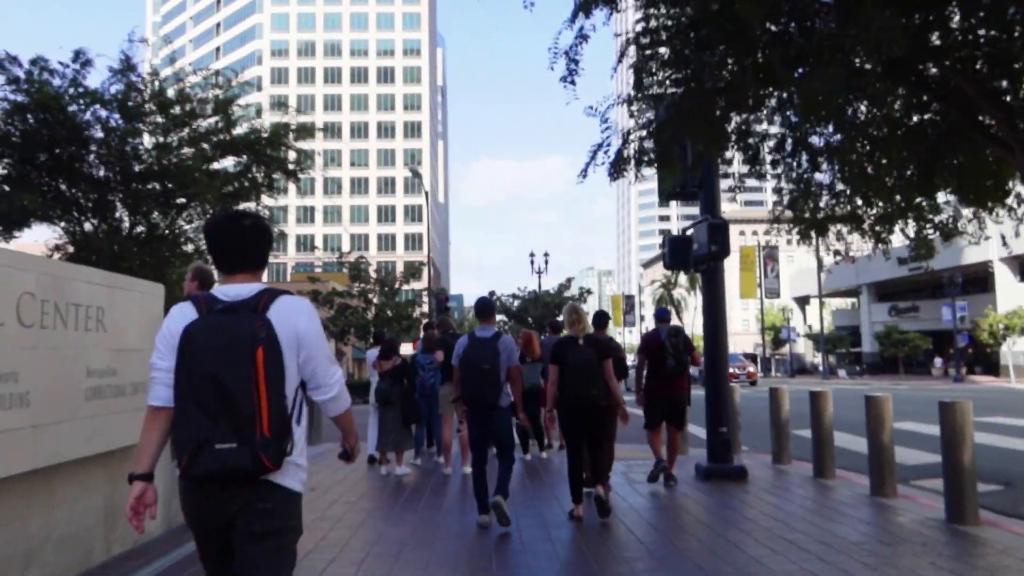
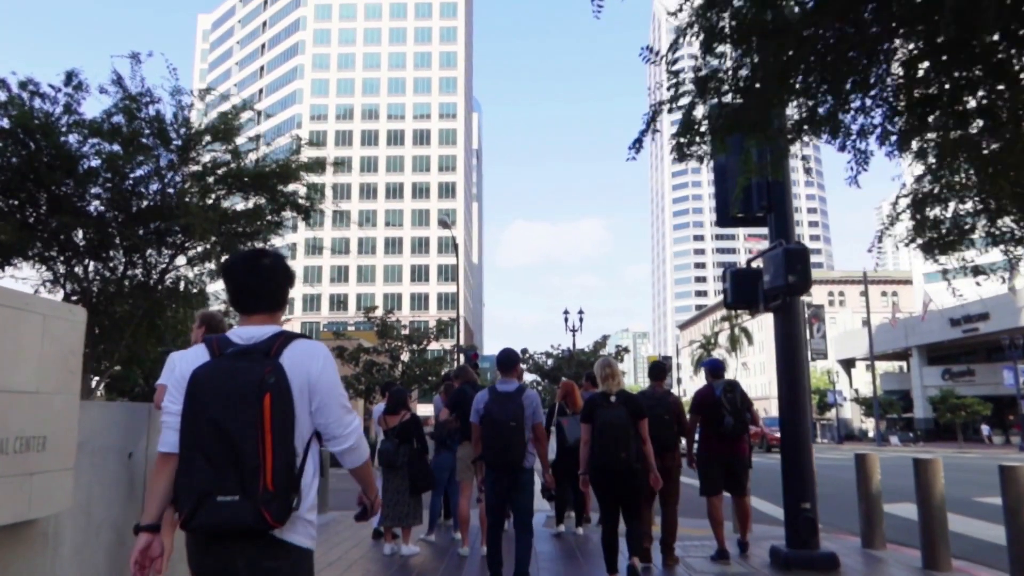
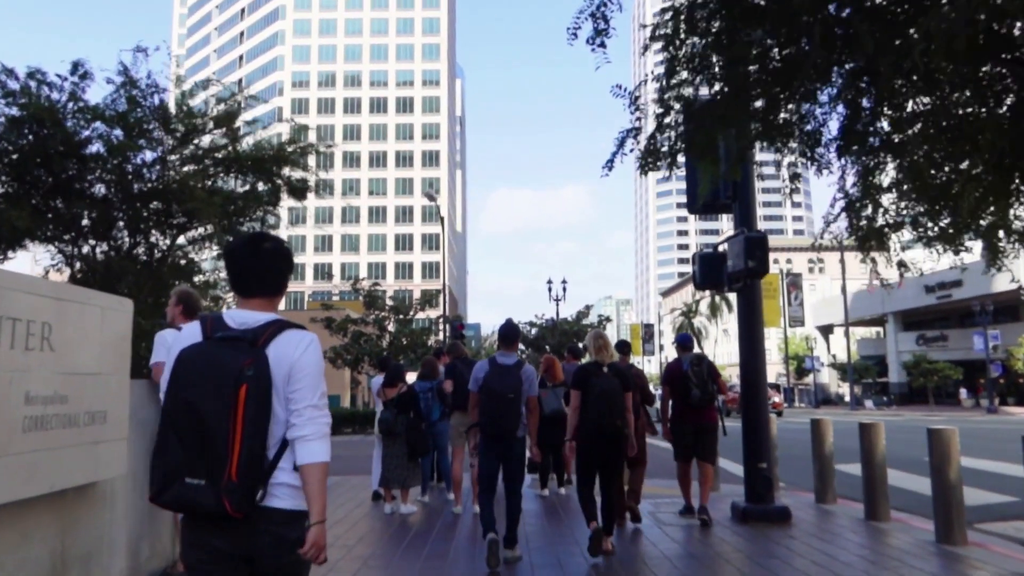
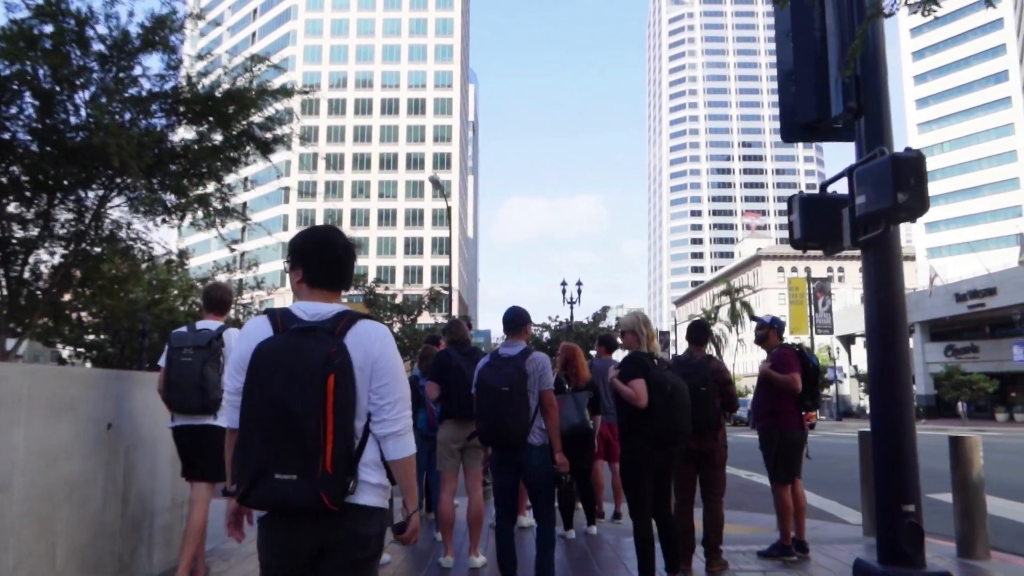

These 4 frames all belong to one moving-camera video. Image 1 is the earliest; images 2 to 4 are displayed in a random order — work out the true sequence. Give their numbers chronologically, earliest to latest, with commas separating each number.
3, 2, 4
